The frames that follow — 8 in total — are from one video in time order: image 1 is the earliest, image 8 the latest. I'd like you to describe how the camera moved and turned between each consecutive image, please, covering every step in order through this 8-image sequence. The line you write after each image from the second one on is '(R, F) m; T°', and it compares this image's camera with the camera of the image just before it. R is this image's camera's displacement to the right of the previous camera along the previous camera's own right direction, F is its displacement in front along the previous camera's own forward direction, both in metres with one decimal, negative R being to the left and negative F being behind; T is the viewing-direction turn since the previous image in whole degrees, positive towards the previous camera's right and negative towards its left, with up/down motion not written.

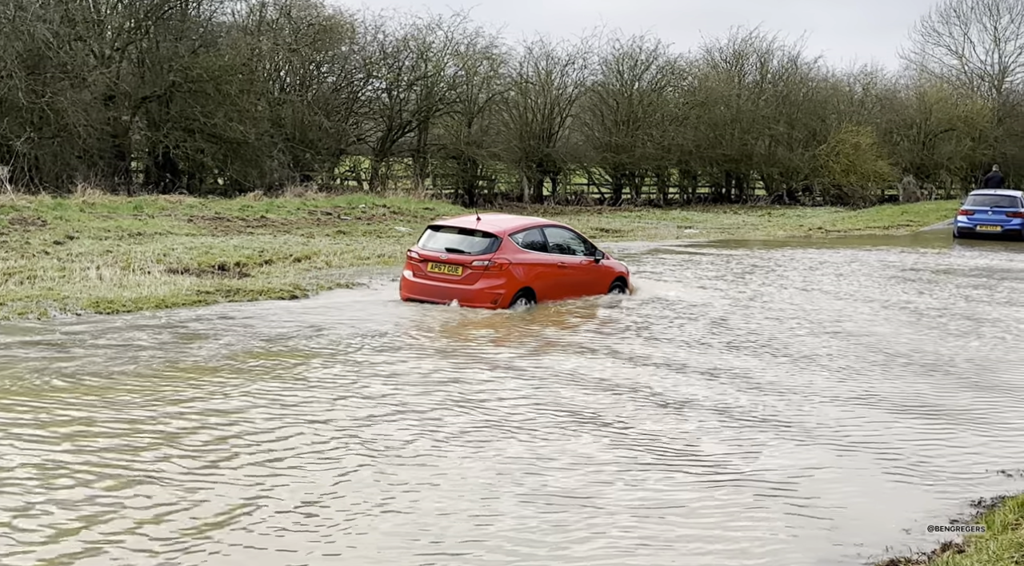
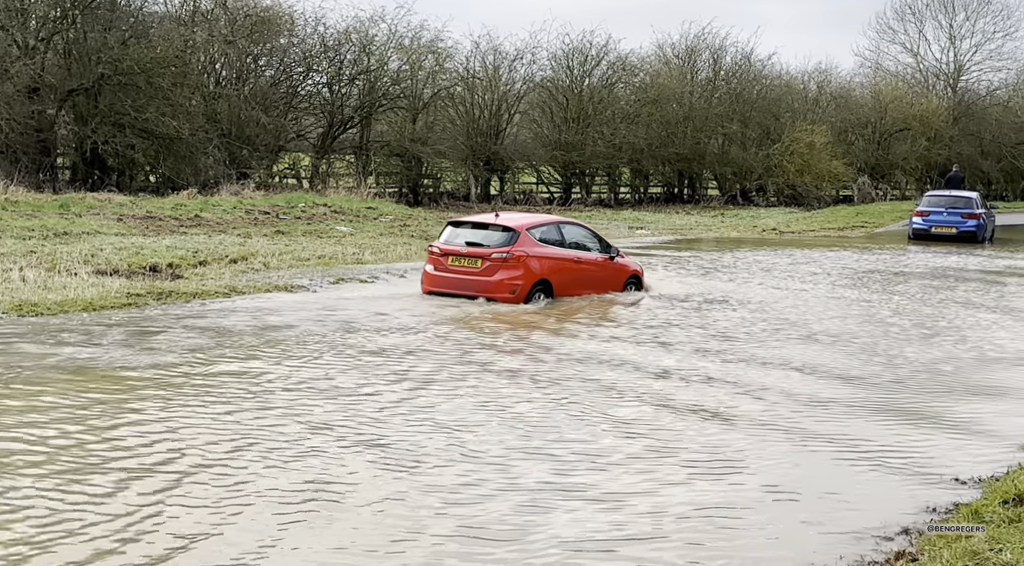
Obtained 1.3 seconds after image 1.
(+0.2, +0.7) m; +2°
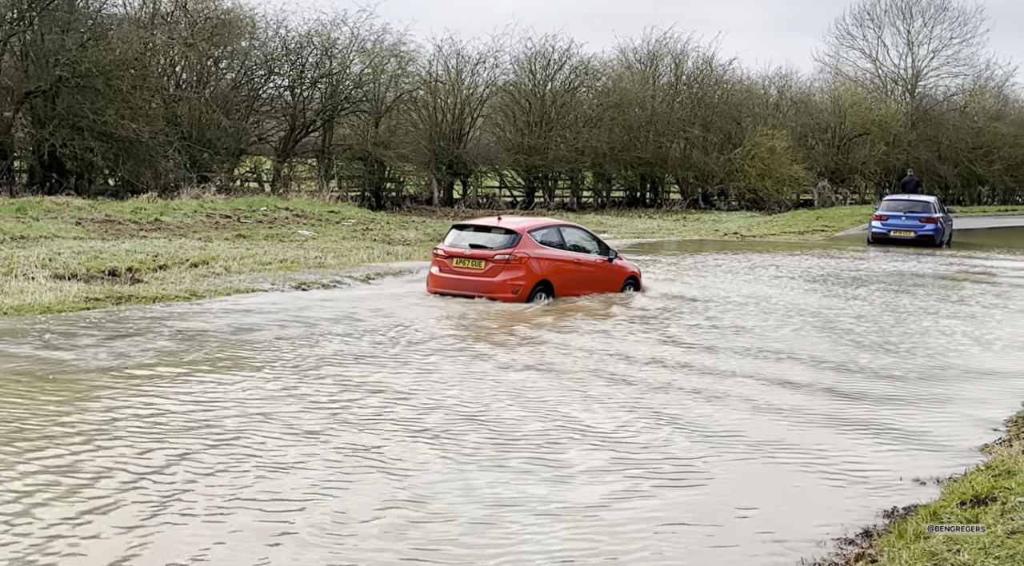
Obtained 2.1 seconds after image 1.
(0.0, 0.0) m; +2°
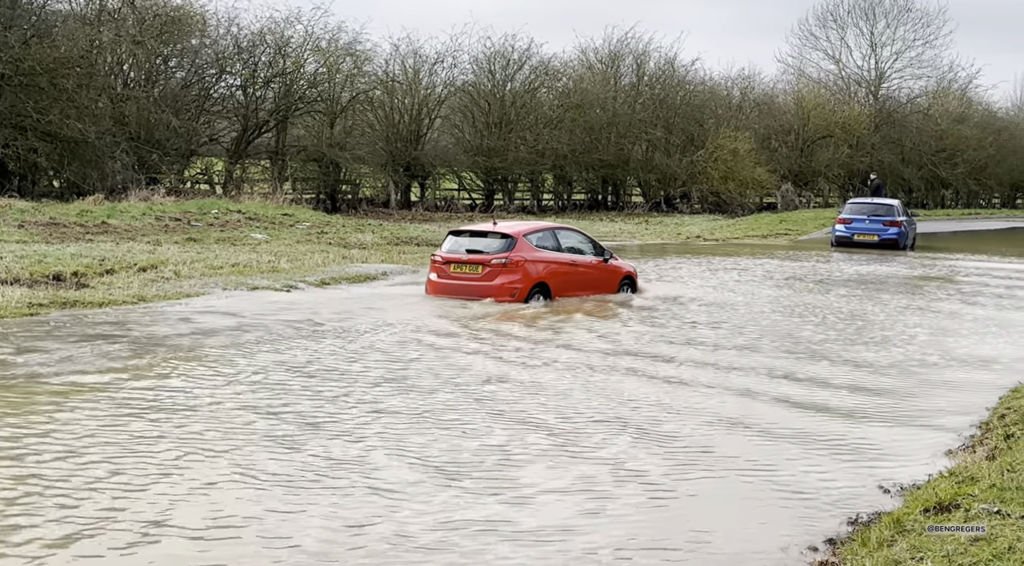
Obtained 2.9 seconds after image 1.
(+0.1, +0.5) m; +2°
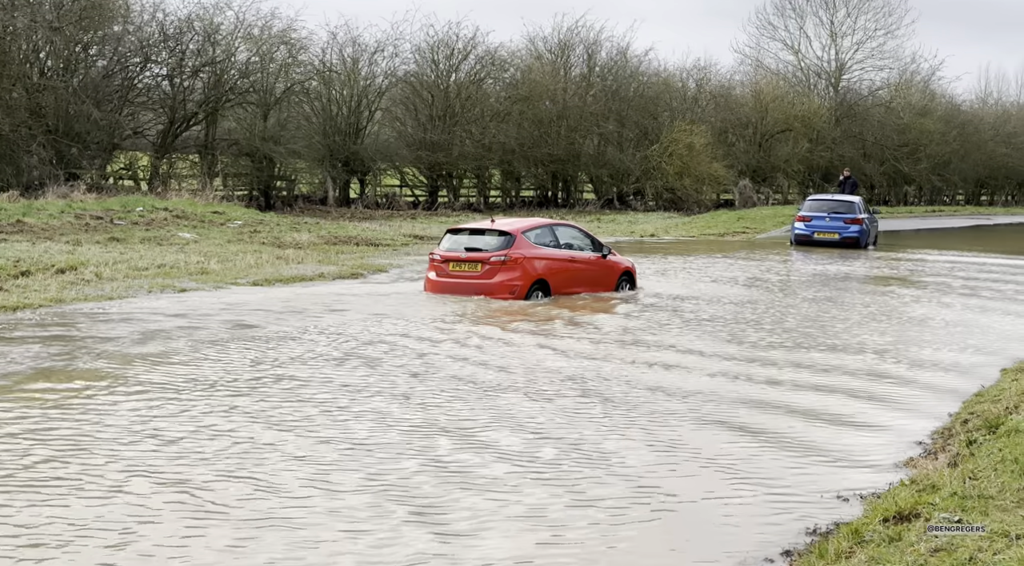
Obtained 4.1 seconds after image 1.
(+0.2, +1.1) m; +2°
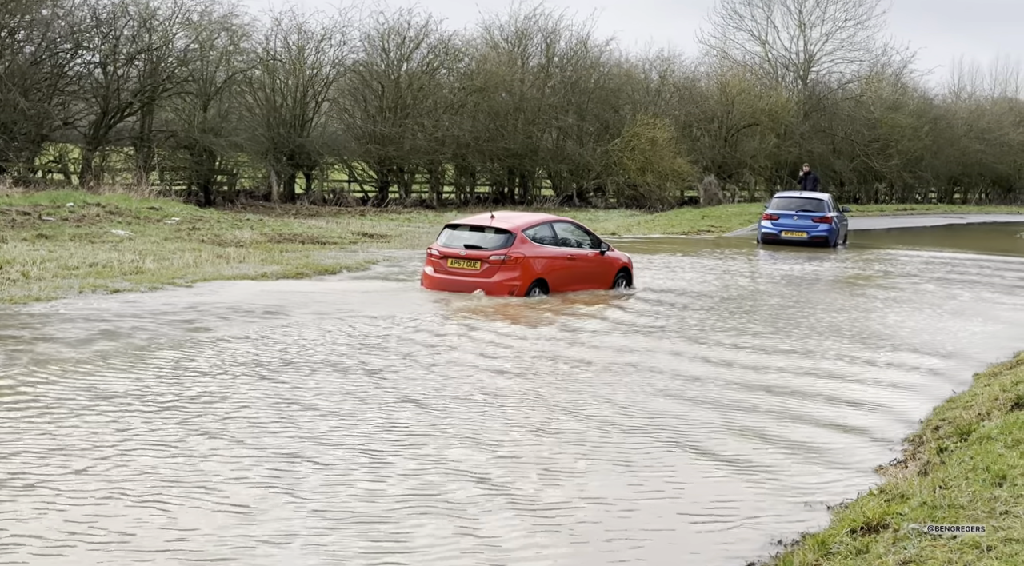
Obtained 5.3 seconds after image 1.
(+0.2, +1.0) m; +1°
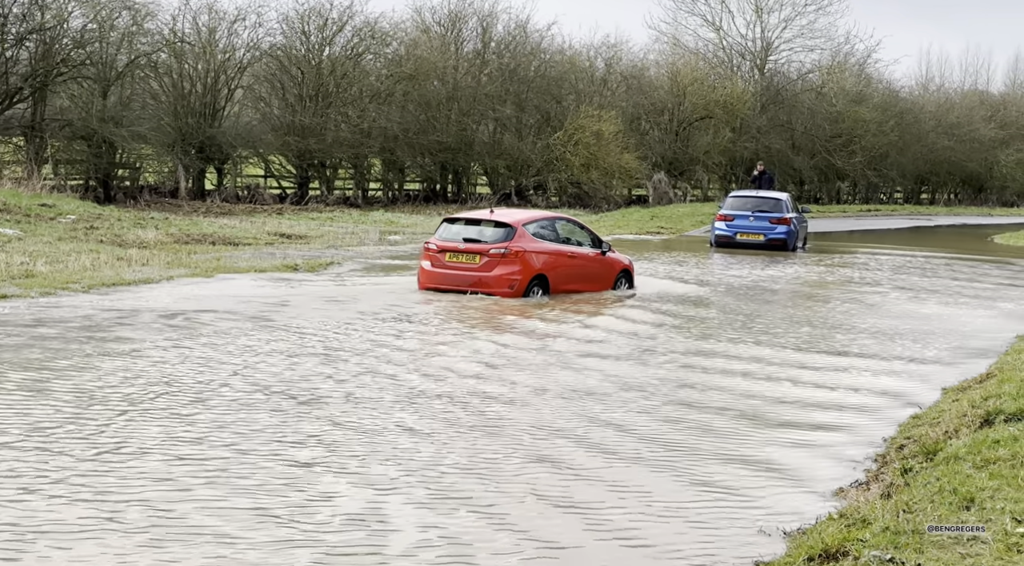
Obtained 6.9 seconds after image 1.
(+0.5, +1.7) m; +2°
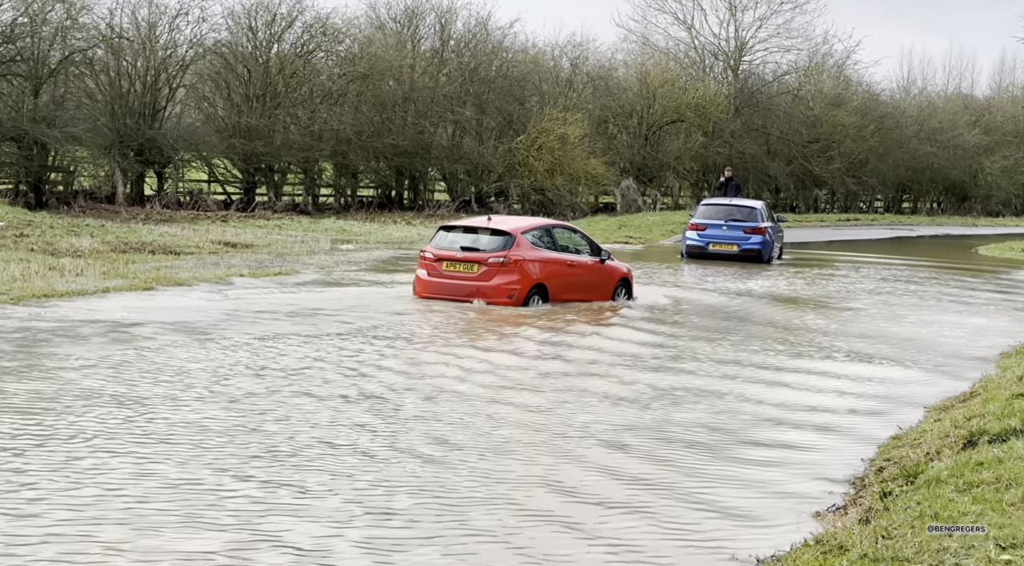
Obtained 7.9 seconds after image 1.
(+0.3, +1.0) m; +1°
